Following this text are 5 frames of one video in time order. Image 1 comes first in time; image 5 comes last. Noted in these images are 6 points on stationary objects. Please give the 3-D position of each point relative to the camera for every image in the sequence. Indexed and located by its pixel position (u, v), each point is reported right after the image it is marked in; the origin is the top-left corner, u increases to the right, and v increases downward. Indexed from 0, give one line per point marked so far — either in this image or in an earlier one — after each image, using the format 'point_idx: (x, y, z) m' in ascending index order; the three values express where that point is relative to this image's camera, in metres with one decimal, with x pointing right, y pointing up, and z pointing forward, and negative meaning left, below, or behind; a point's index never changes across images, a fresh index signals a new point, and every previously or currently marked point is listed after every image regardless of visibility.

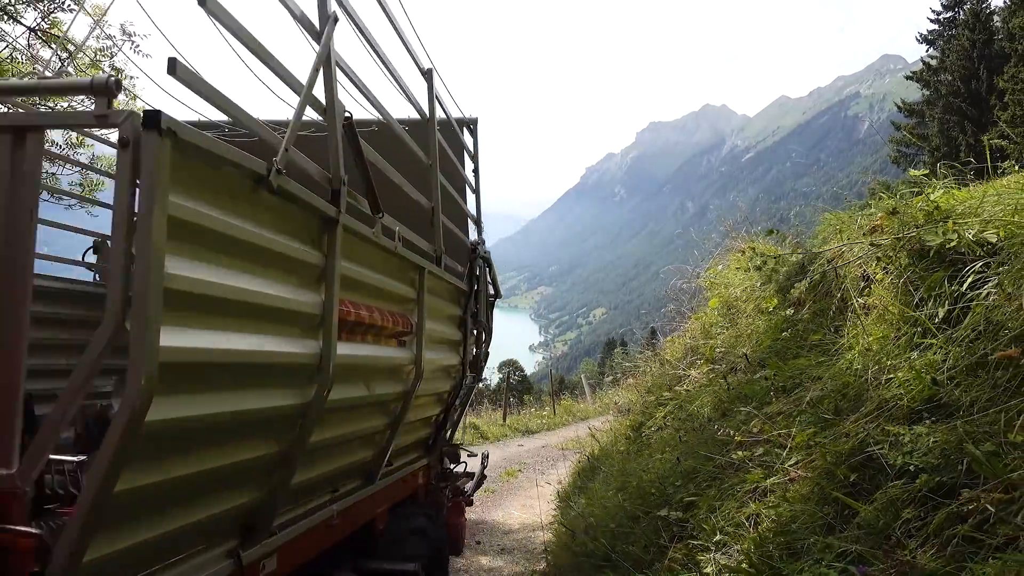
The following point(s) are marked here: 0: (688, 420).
0: (+2.0, -1.5, +5.8) m
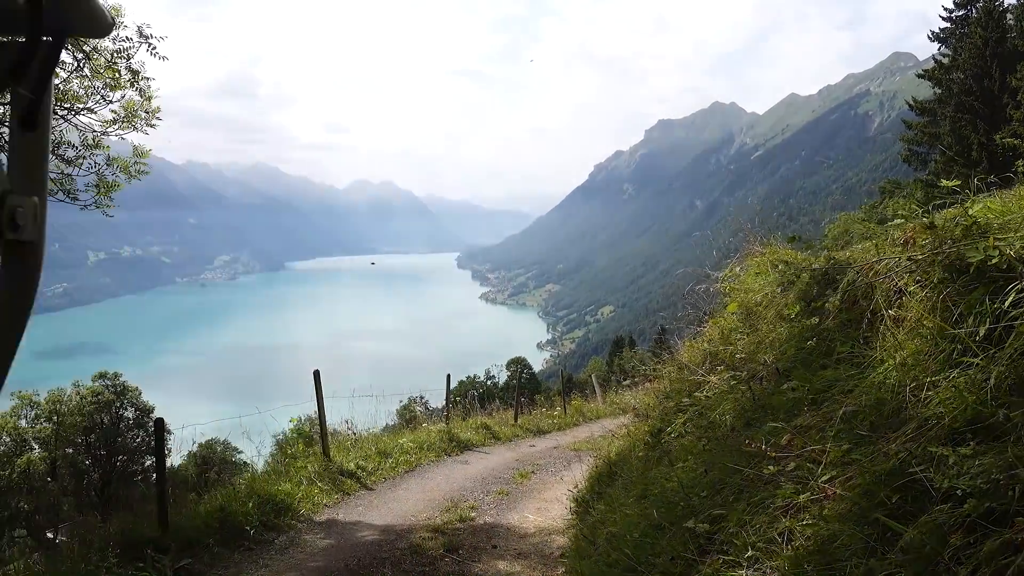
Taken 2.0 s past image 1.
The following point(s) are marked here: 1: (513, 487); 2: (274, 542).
0: (+2.2, -1.6, +5.8) m
1: (0.0, -4.2, +11.1) m
2: (-3.5, -3.8, +7.8) m
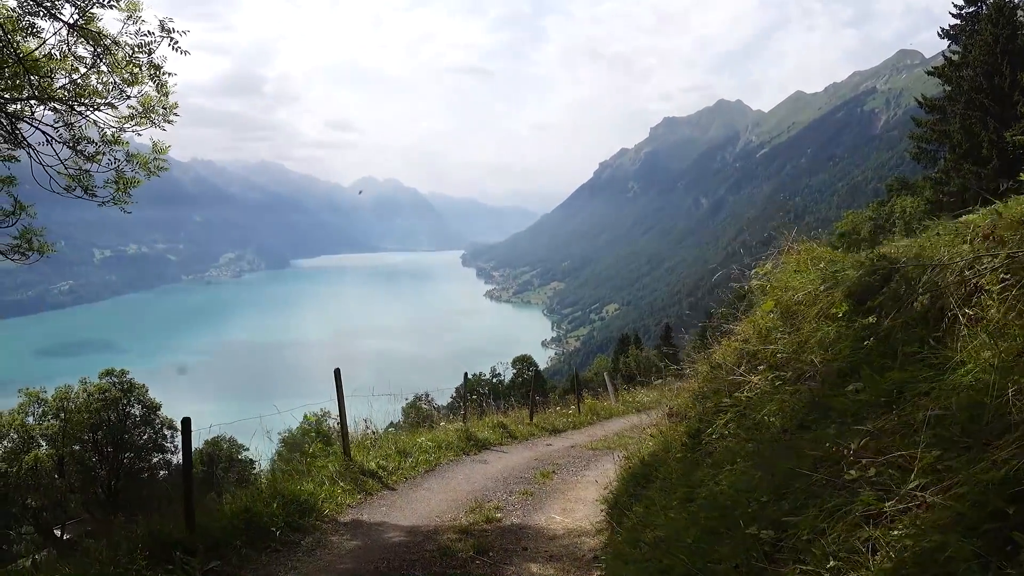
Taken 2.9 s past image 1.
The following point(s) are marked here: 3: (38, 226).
0: (+2.6, -1.5, +5.6) m
1: (+0.5, -4.2, +11.0) m
2: (-3.1, -3.7, +7.7) m
3: (-12.0, +1.6, +13.2) m
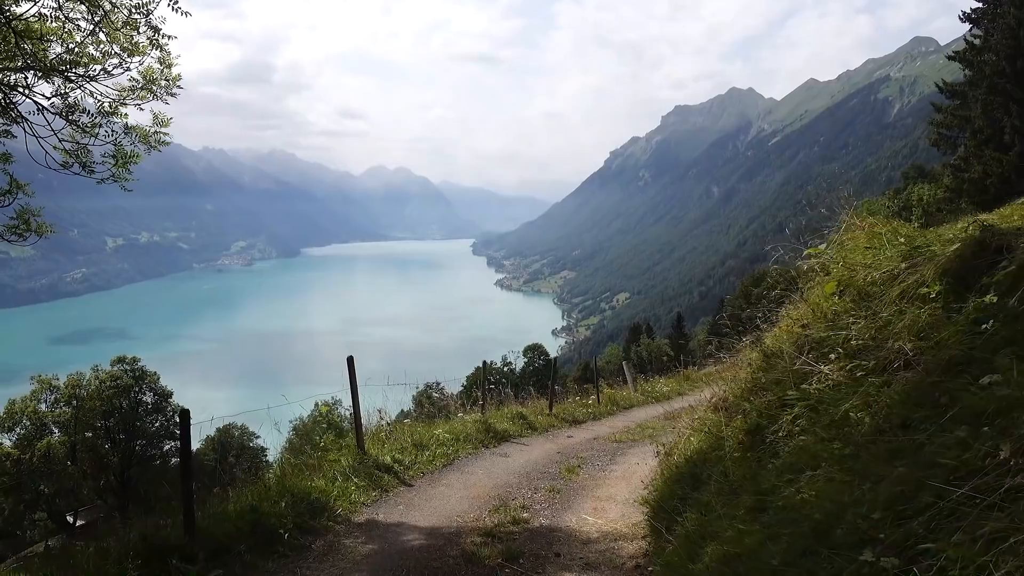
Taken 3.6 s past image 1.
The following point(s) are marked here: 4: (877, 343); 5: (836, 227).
0: (+3.0, -1.3, +4.8) m
1: (+1.0, -3.8, +10.3) m
2: (-2.7, -3.5, +7.0) m
3: (-11.5, +2.0, +12.6) m
4: (+3.8, -0.6, +5.4) m
5: (+5.2, +1.0, +8.4) m
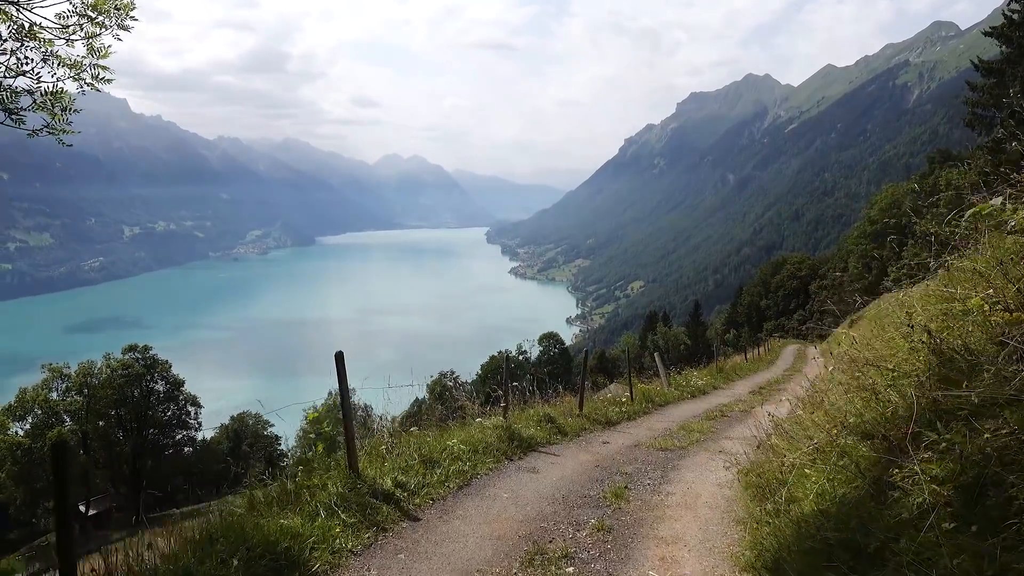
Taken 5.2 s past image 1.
0: (+3.4, -1.0, +2.4) m
1: (+1.5, -3.5, +8.0) m
2: (-2.2, -3.2, +4.8) m
3: (-10.9, +2.4, +10.5) m
4: (+4.2, -0.3, +3.0) m
5: (+5.6, +1.3, +5.9) m
